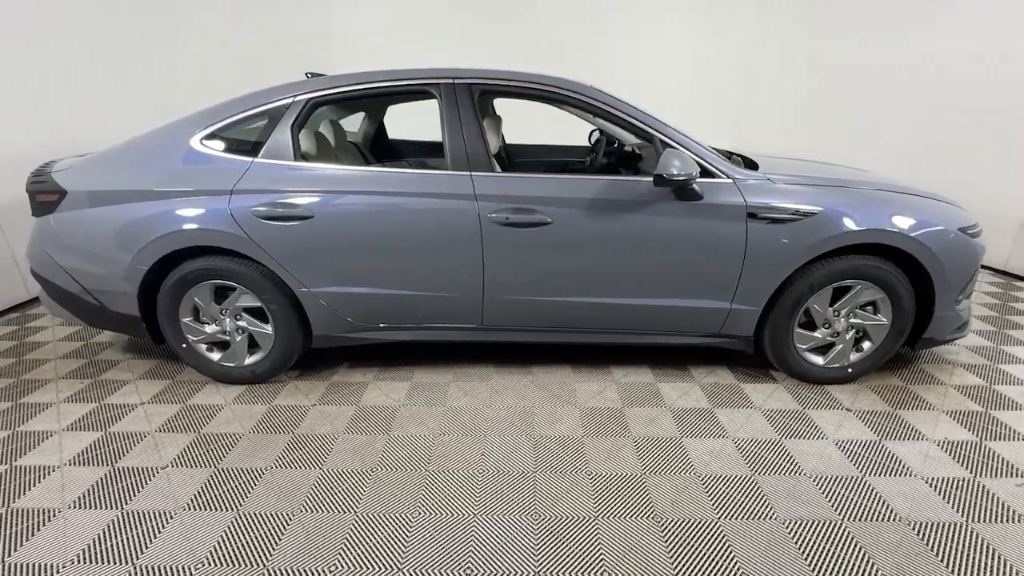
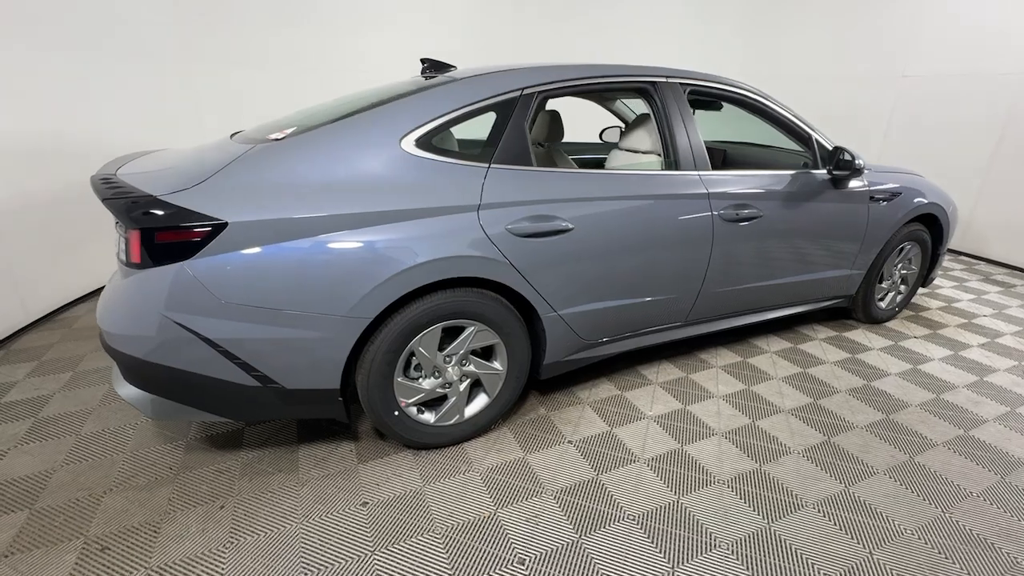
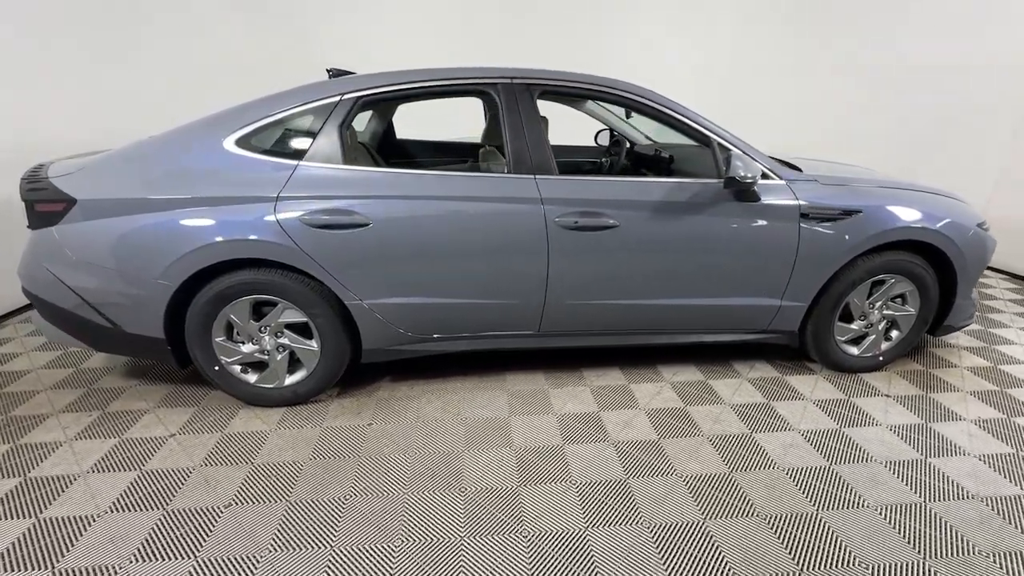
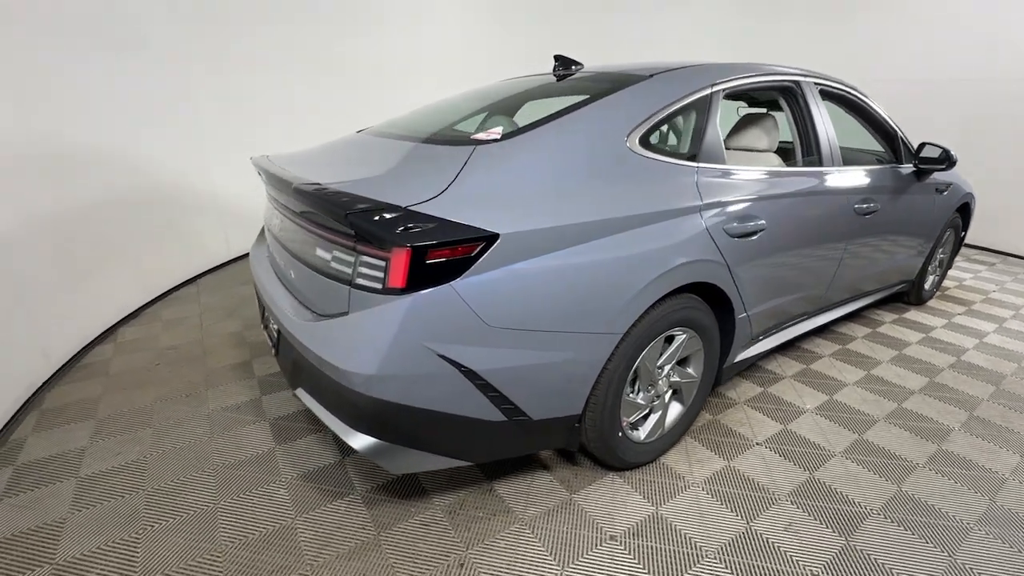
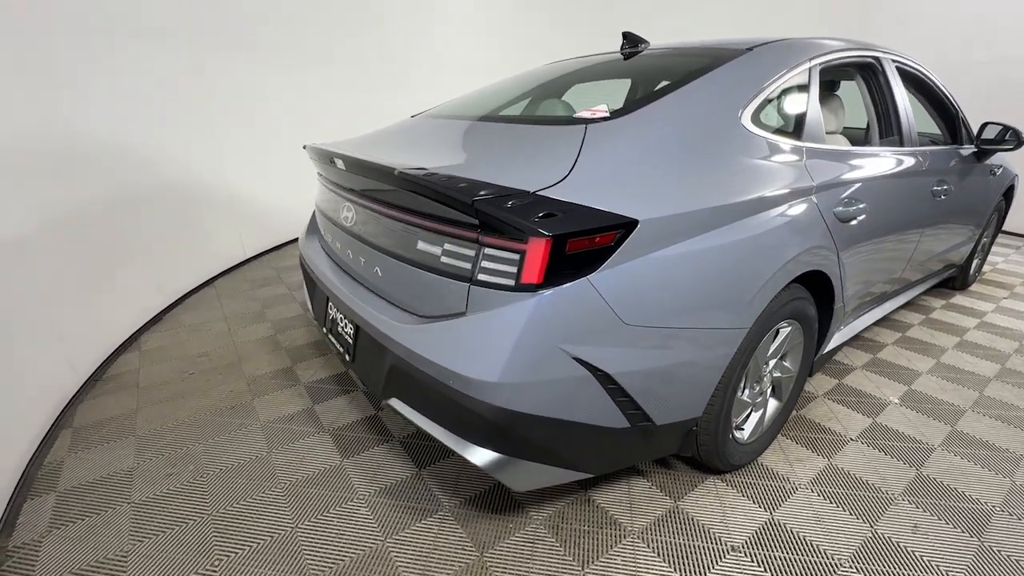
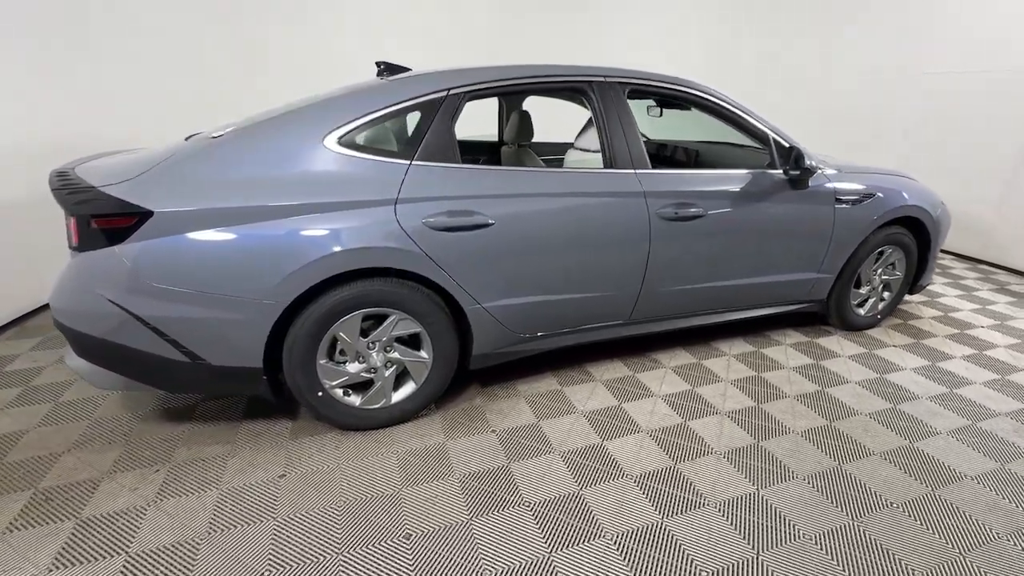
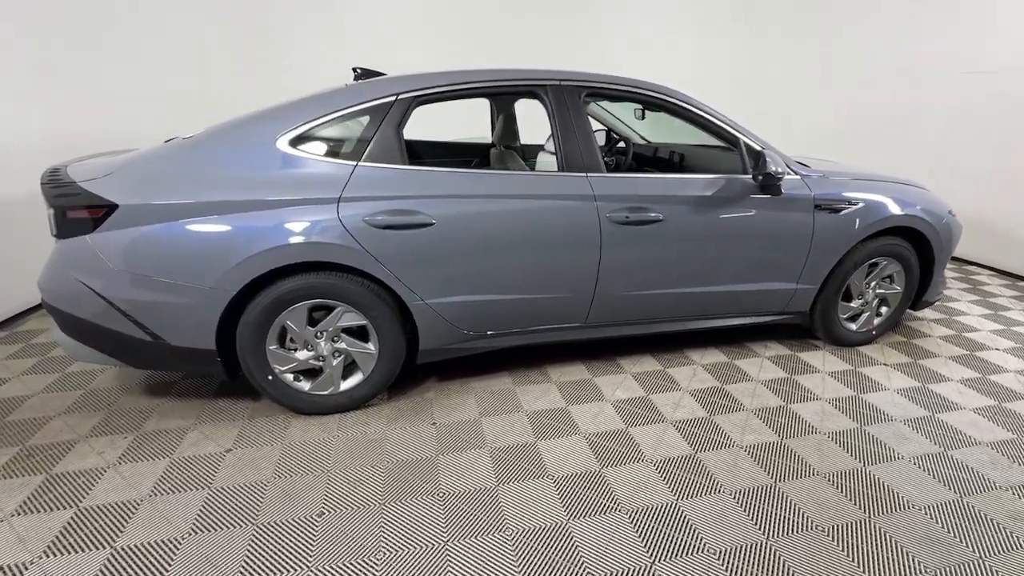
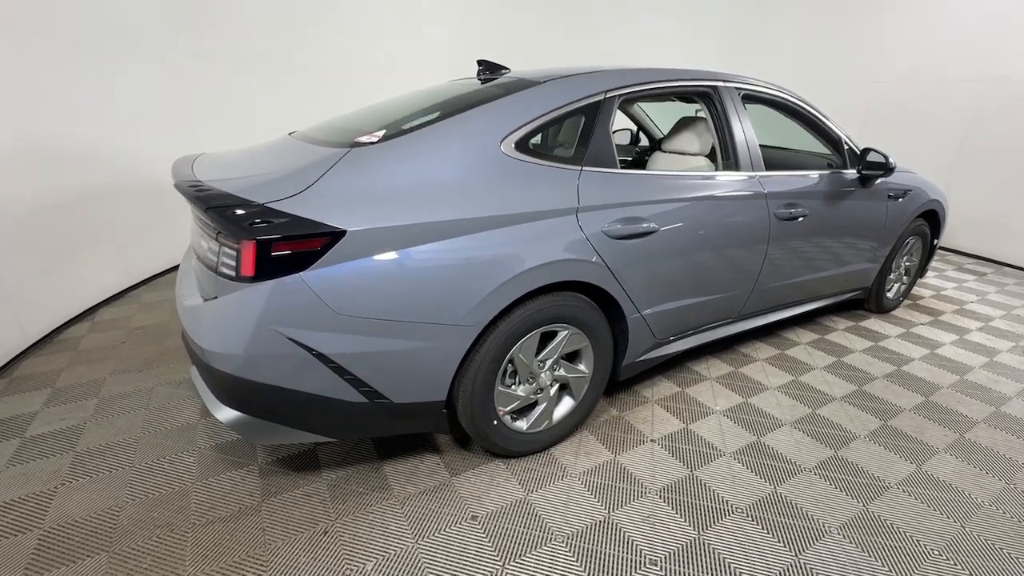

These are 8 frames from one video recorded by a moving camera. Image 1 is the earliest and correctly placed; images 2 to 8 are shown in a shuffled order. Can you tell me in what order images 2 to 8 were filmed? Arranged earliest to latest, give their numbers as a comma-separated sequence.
3, 7, 6, 2, 8, 4, 5
